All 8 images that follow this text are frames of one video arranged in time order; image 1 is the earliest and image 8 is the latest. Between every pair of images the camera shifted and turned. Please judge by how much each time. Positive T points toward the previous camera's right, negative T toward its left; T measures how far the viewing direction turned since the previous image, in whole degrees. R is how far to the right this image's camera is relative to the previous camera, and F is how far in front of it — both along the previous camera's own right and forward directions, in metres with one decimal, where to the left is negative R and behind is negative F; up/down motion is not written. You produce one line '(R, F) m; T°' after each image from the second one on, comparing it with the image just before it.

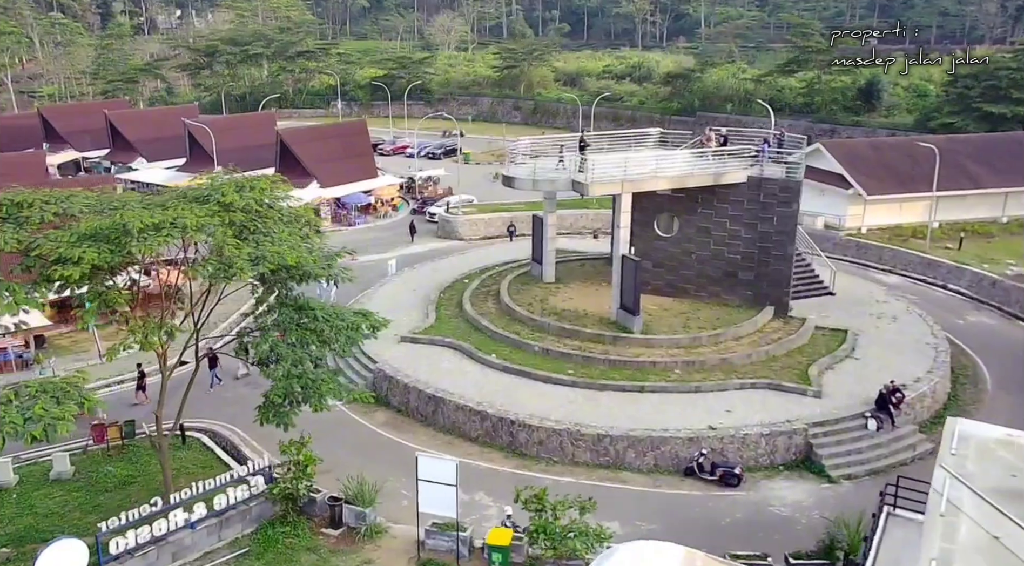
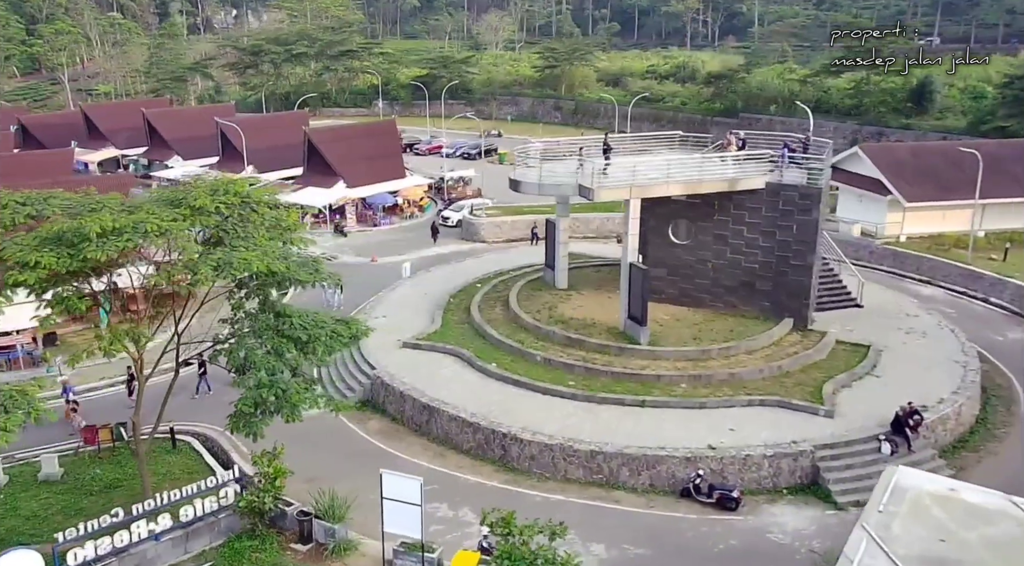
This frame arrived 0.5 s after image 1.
(+1.2, +0.7) m; -3°
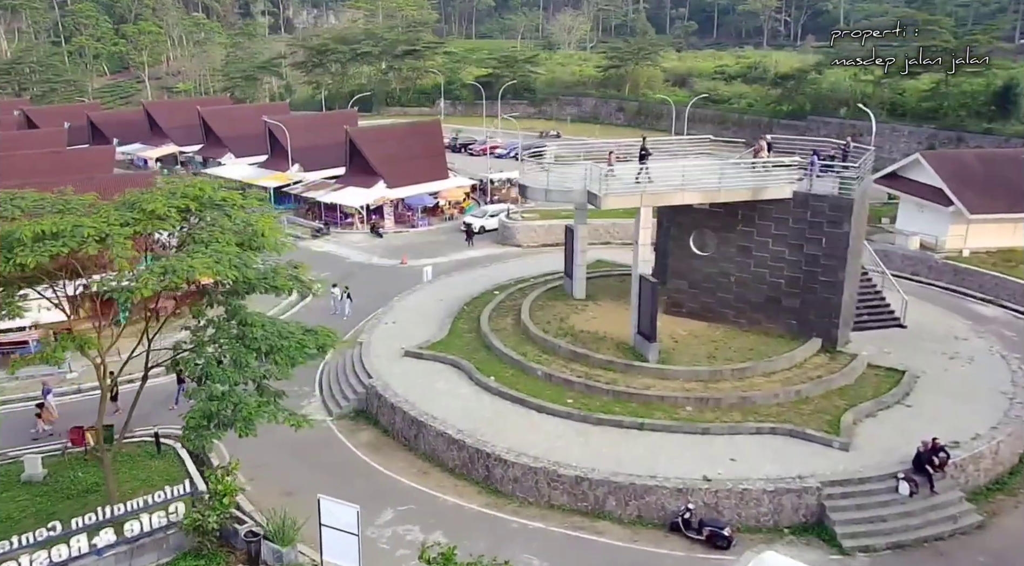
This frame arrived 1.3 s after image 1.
(+1.8, +1.1) m; -5°
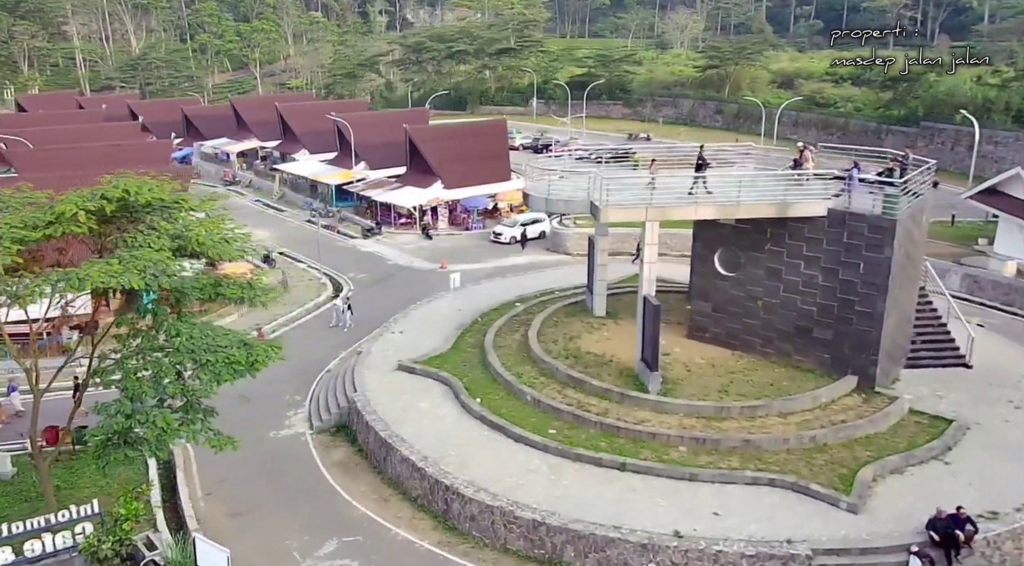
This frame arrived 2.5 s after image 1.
(+2.7, +1.7) m; -7°
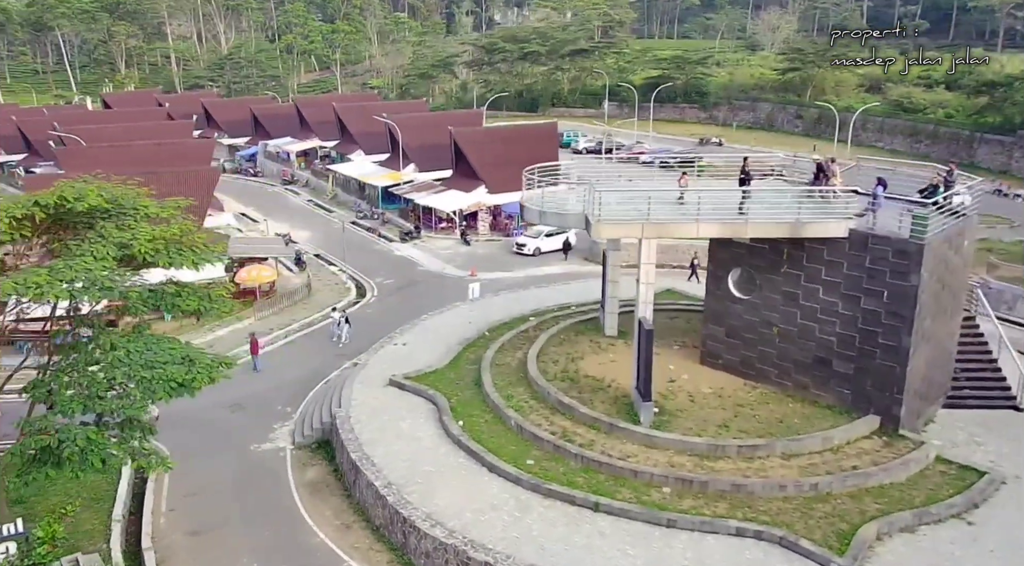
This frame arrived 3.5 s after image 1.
(+2.1, +1.3) m; -6°
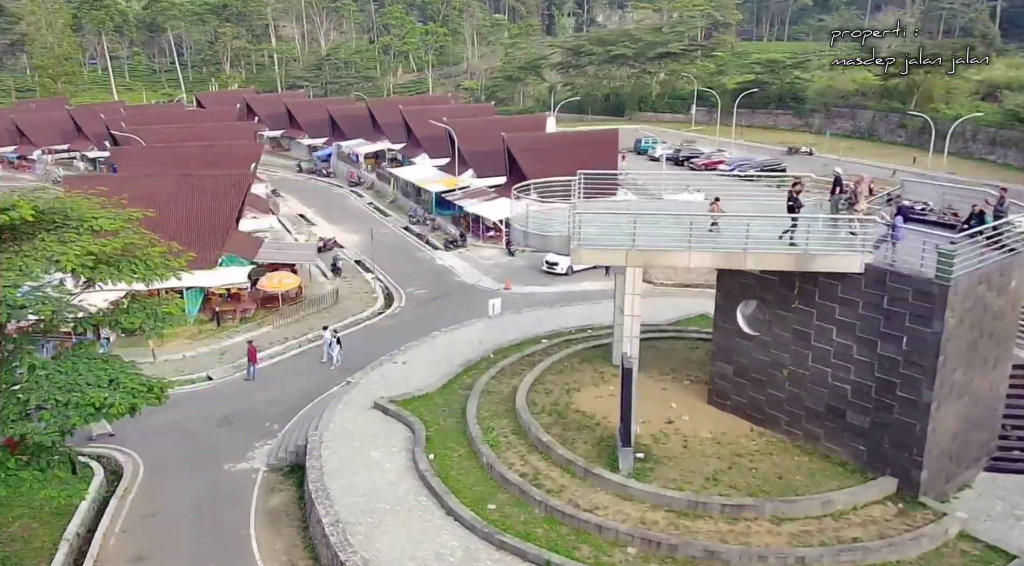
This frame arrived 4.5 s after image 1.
(+2.5, +1.5) m; -7°
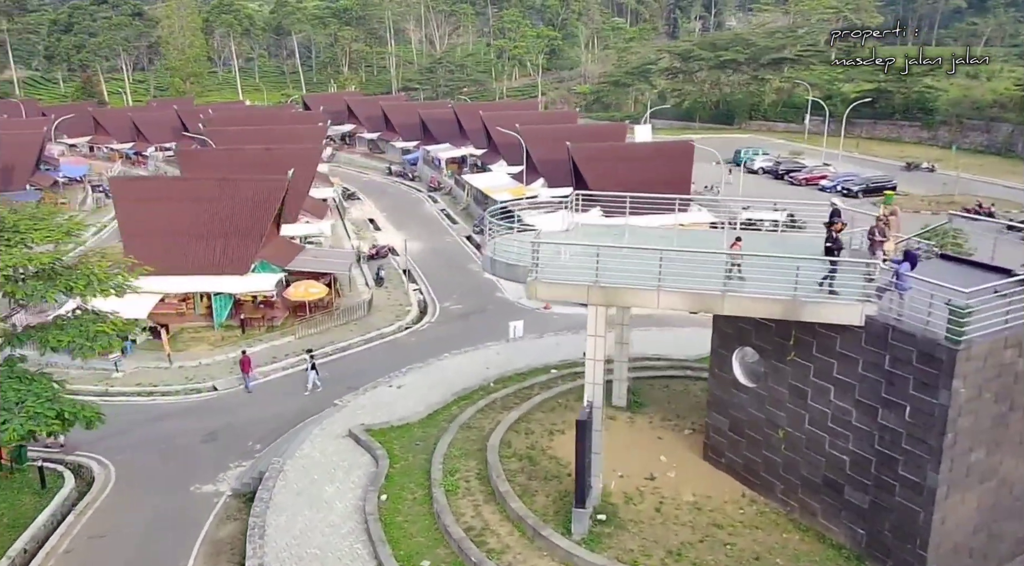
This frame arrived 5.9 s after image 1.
(+2.9, +1.7) m; -8°
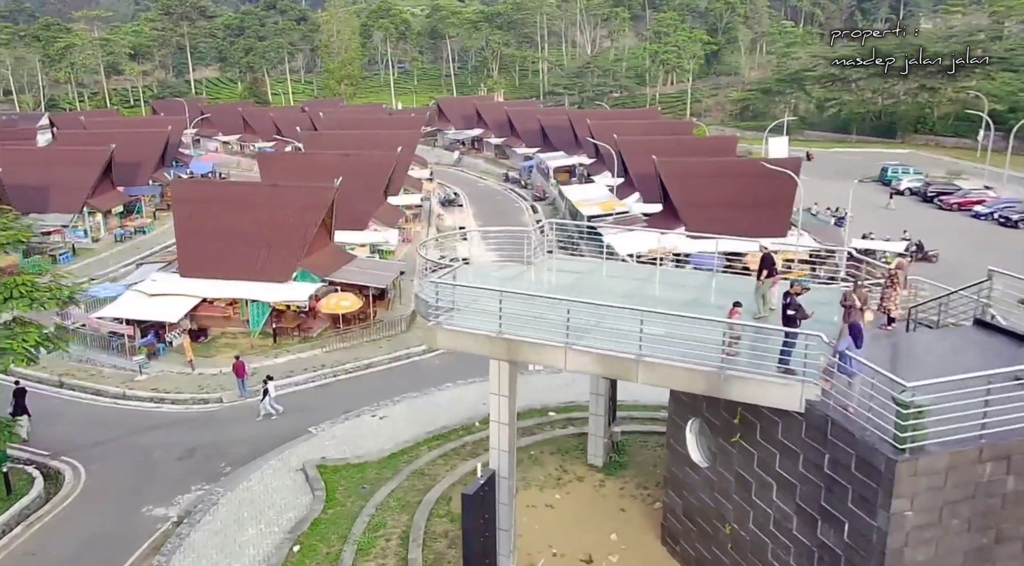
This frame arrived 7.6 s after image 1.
(+3.9, +2.2) m; -11°
